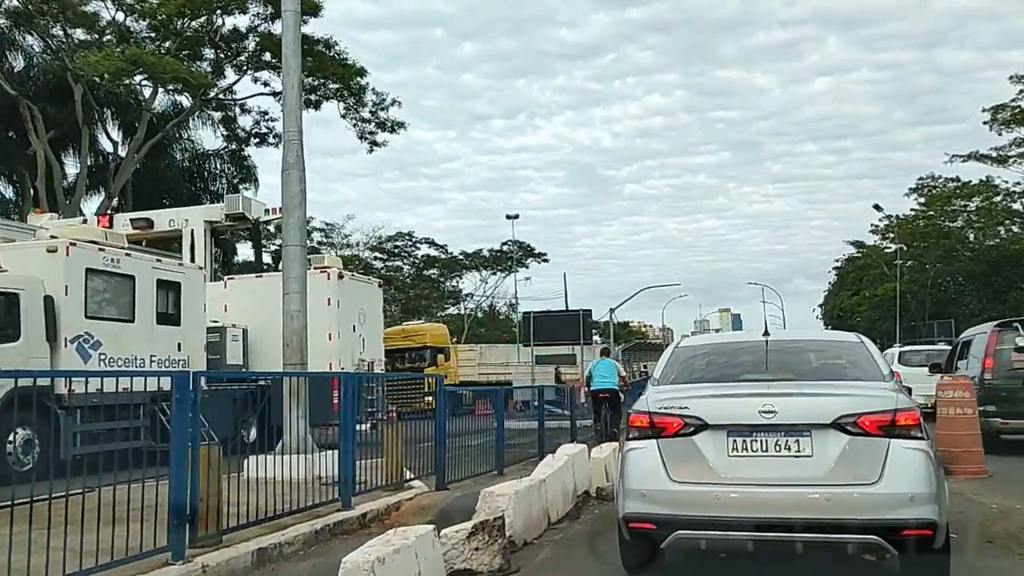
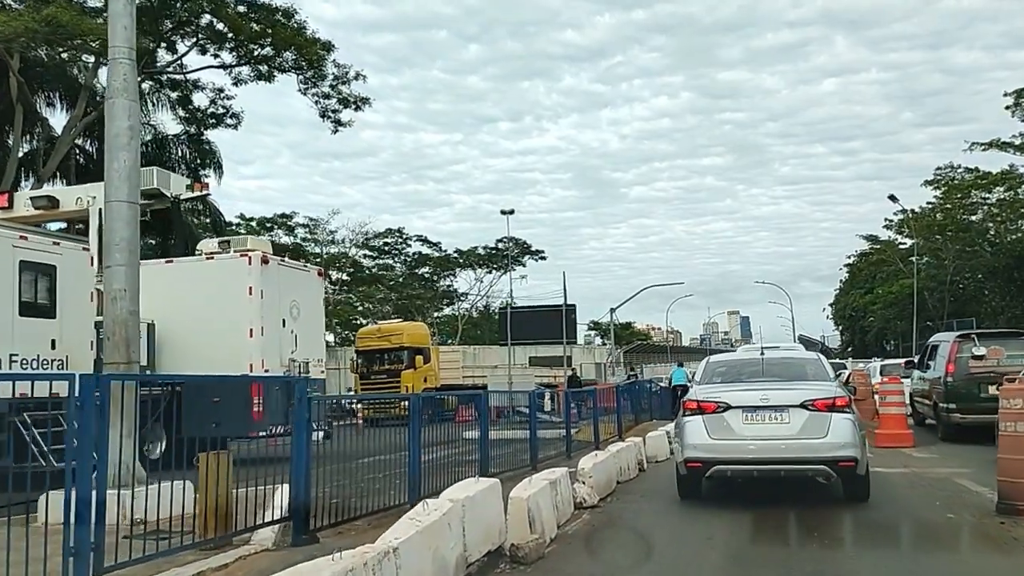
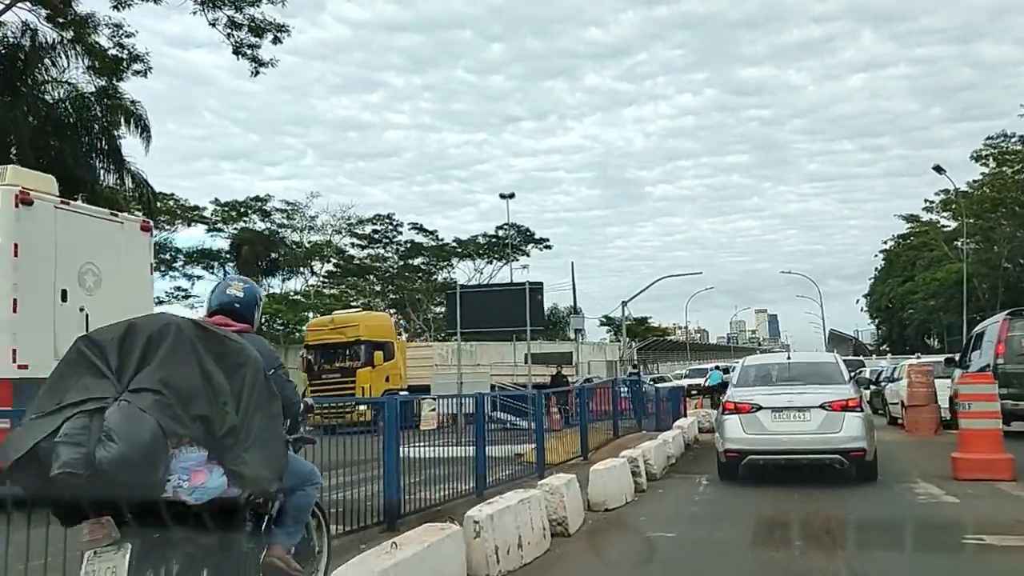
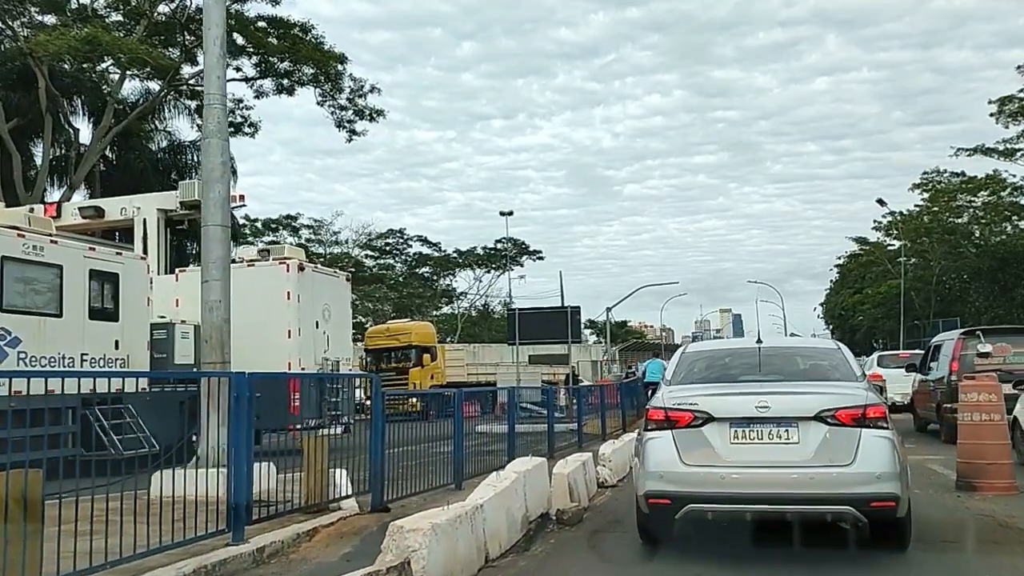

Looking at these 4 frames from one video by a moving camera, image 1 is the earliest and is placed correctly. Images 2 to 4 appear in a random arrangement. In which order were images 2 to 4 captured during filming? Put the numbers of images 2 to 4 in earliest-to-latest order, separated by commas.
4, 2, 3
